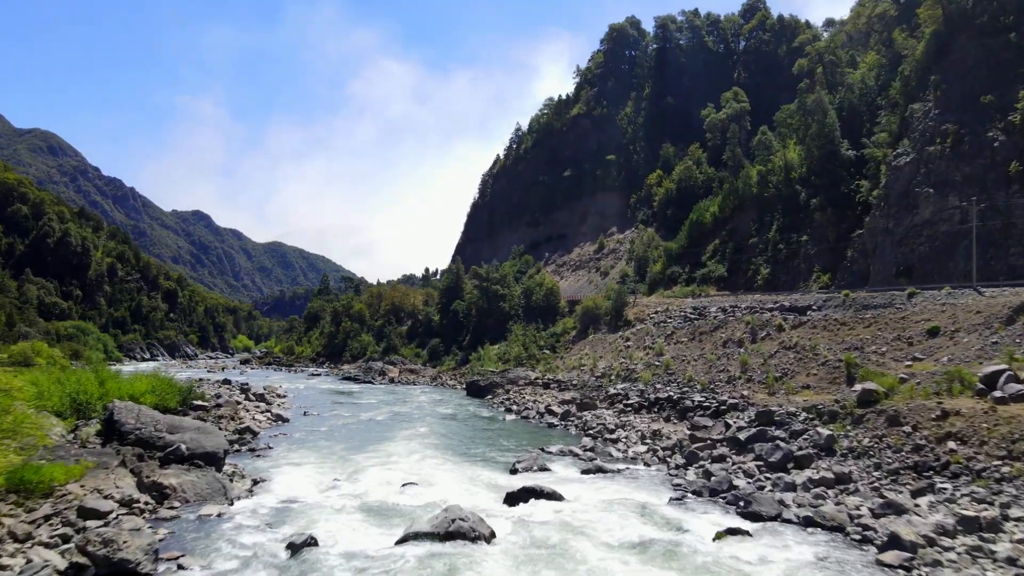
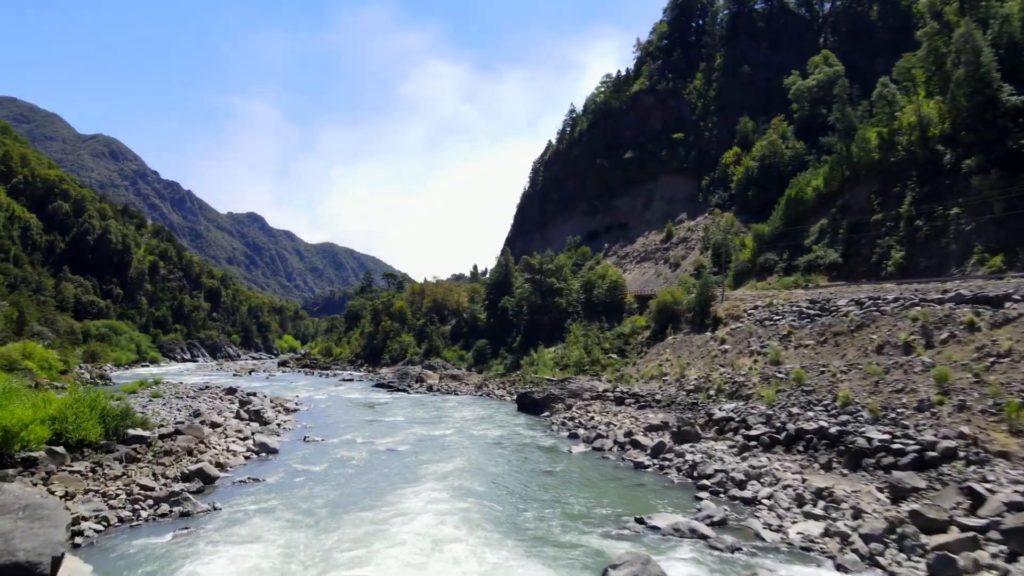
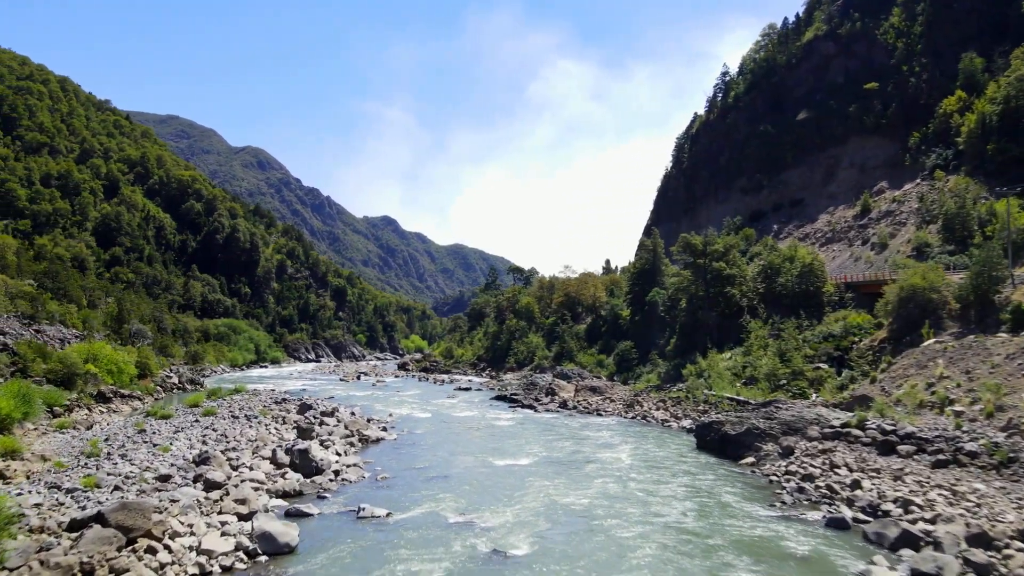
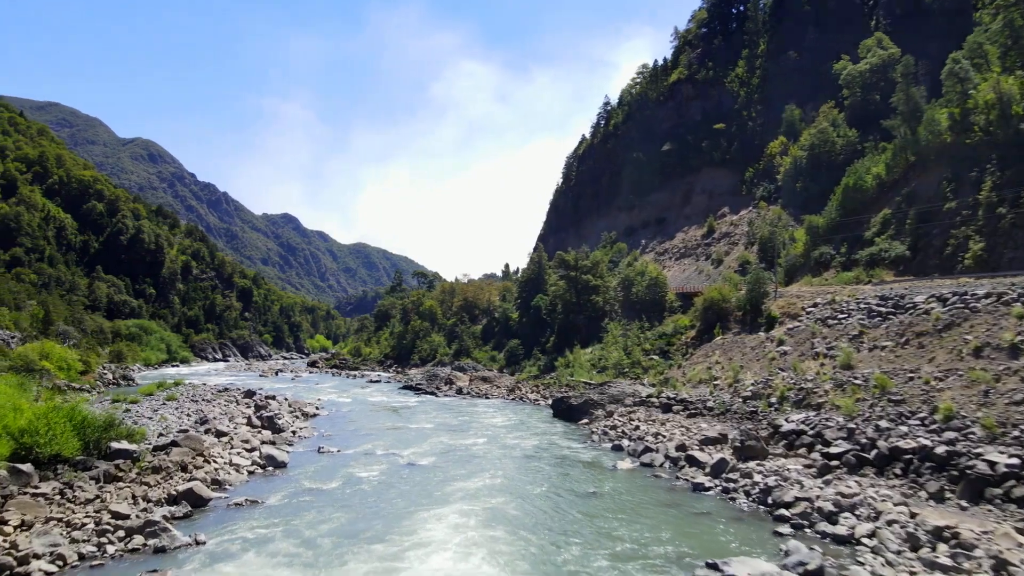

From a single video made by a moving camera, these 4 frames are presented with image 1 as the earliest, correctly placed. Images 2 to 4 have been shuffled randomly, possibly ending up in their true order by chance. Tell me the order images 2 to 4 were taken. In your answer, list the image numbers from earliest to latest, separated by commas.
2, 4, 3
